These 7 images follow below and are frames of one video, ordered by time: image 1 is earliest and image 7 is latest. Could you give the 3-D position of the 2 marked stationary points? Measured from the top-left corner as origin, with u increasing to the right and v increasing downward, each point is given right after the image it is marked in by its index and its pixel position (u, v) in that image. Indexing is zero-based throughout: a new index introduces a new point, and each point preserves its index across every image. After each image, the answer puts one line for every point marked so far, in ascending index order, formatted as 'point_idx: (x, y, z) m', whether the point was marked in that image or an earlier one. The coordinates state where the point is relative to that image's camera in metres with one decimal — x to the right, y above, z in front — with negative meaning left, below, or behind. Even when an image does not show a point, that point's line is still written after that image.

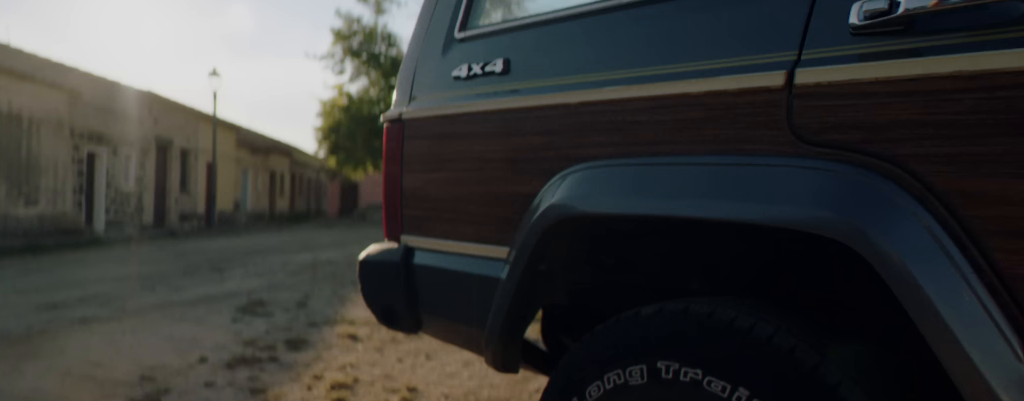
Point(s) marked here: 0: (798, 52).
0: (+0.4, +0.2, +1.1) m
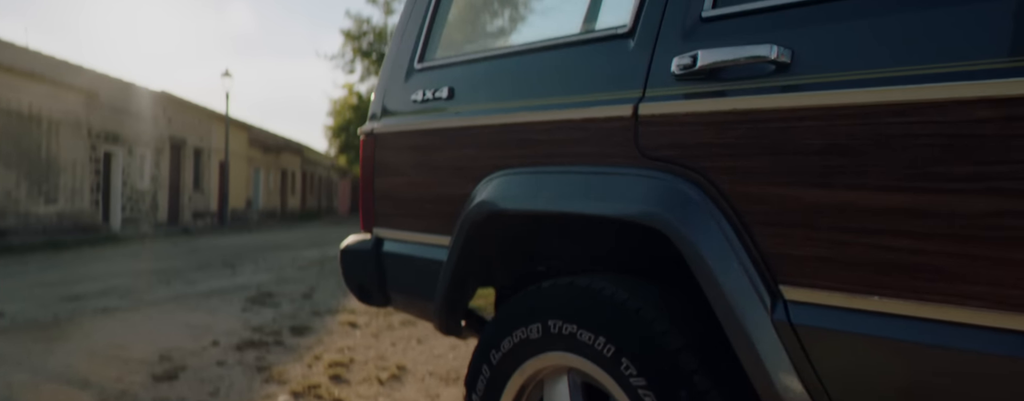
0: (+0.3, +0.2, +1.4) m
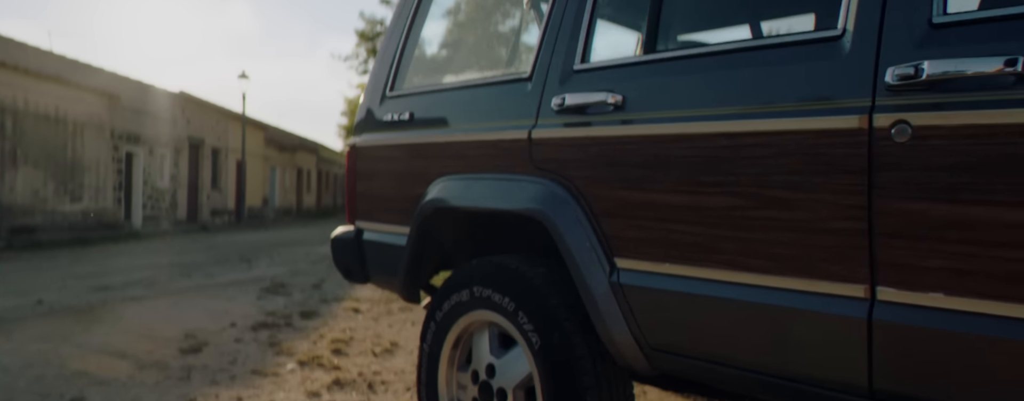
0: (+0.1, +0.2, +2.0) m
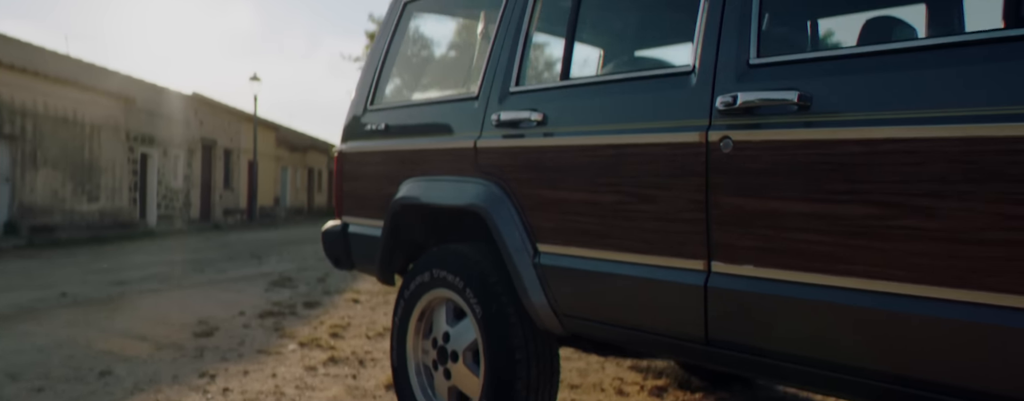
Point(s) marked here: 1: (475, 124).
0: (-0.1, +0.2, +2.4) m
1: (-0.1, +0.3, +2.5) m
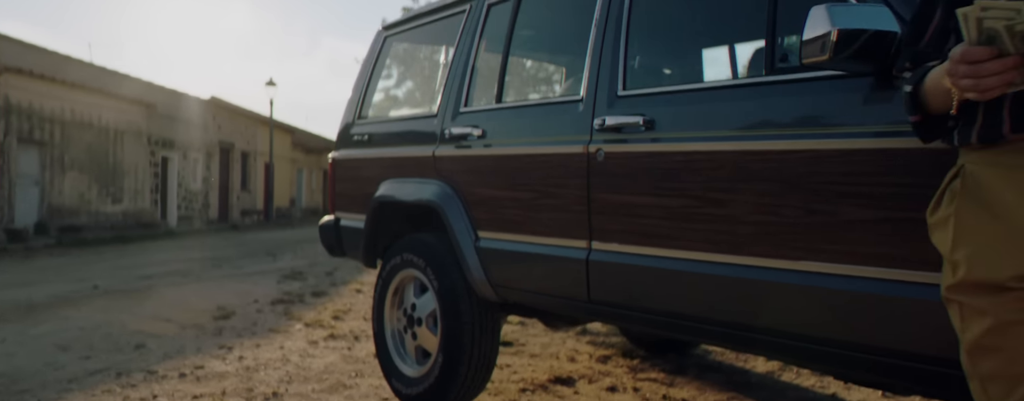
0: (-0.3, +0.3, +3.0) m
1: (-0.4, +0.3, +3.1) m
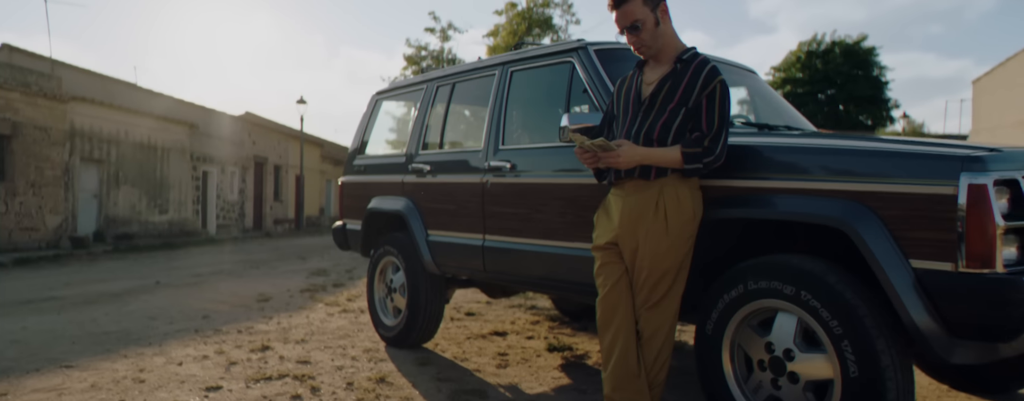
0: (-0.7, +0.2, +4.7) m
1: (-0.8, +0.2, +4.7) m
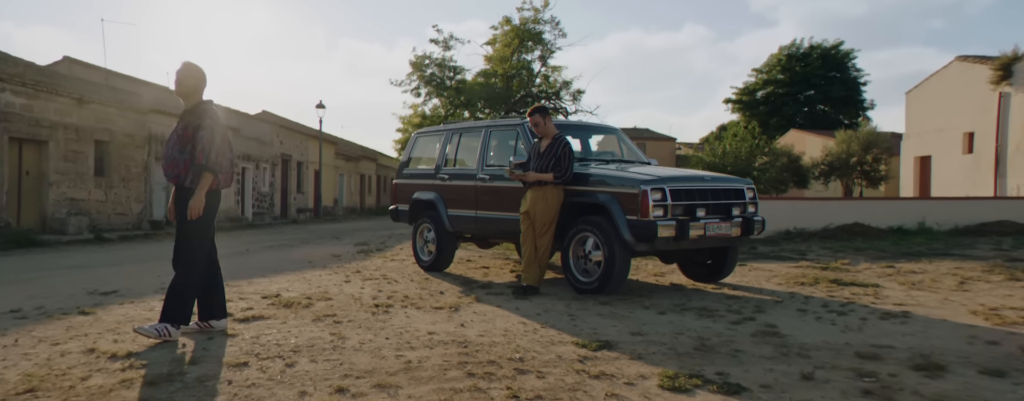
0: (-1.0, +0.3, +8.8) m
1: (-1.0, +0.3, +8.8) m
